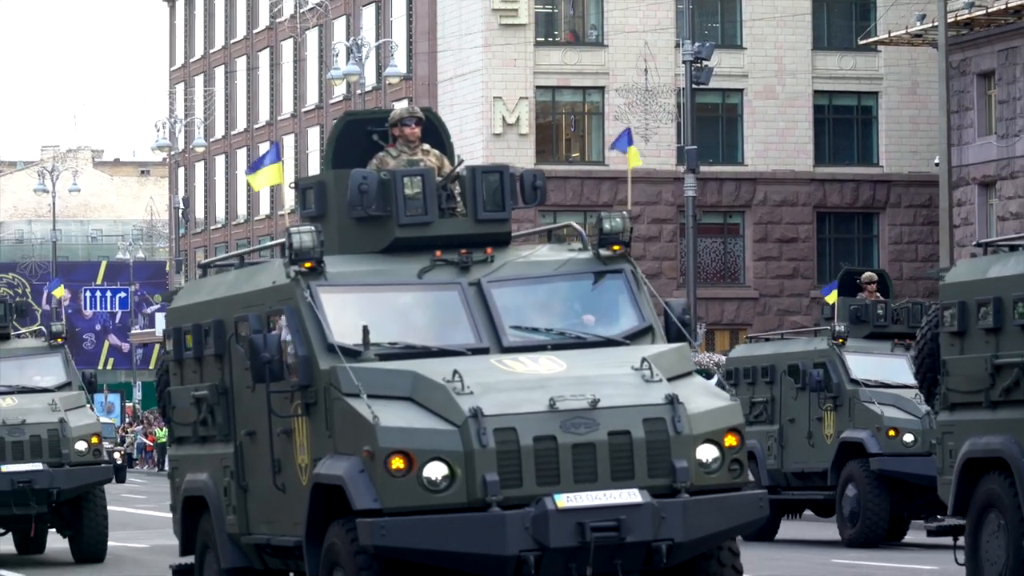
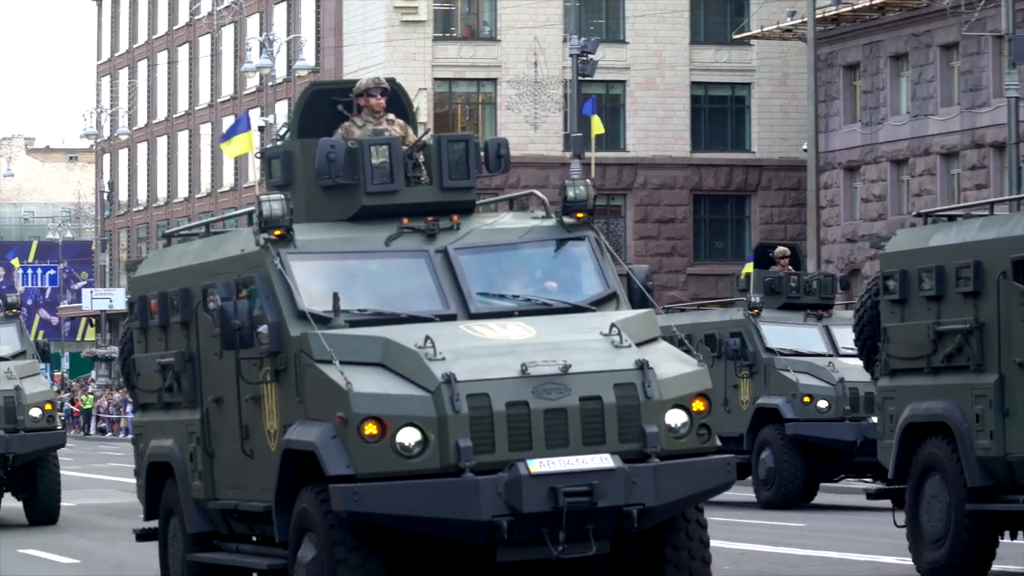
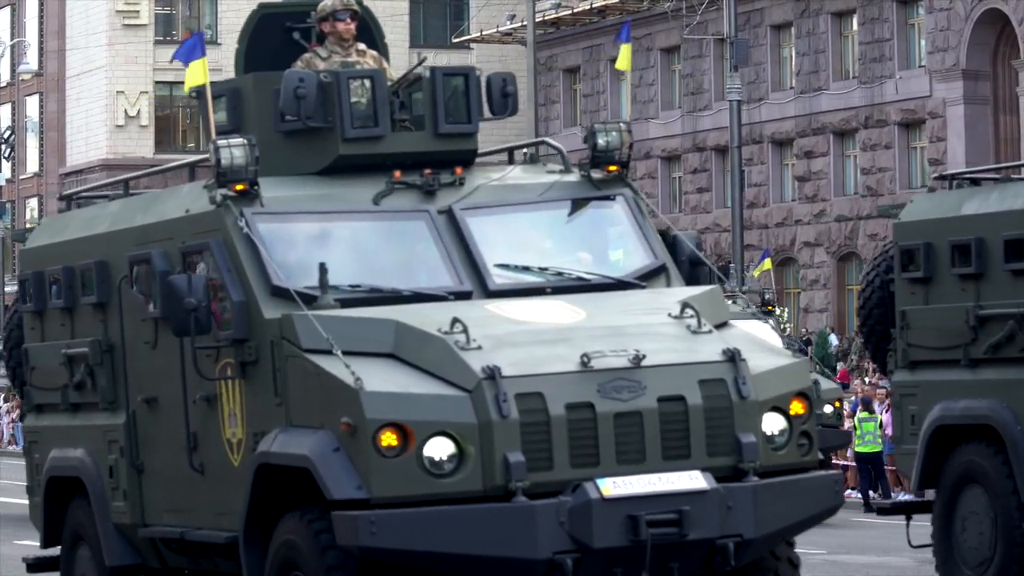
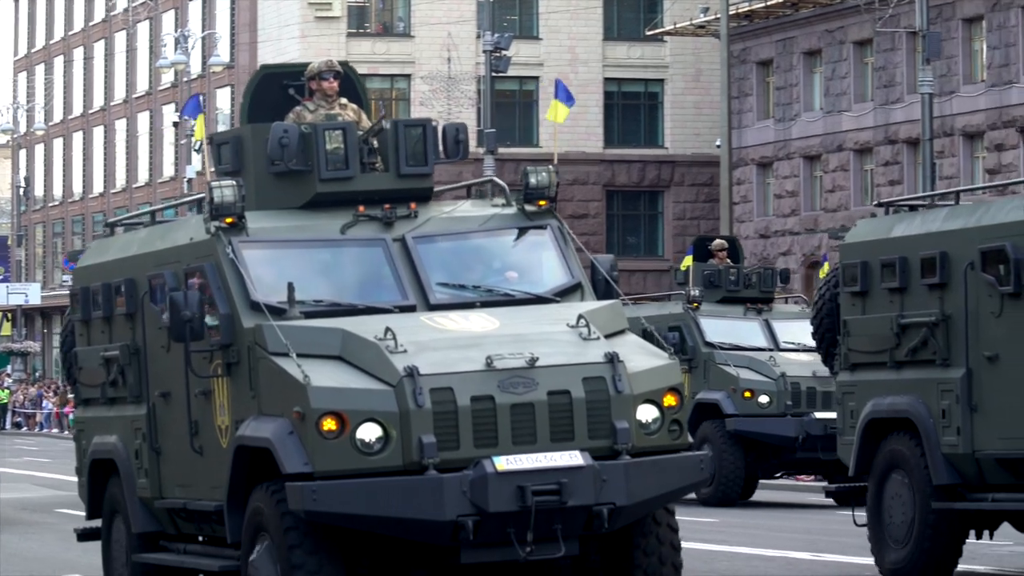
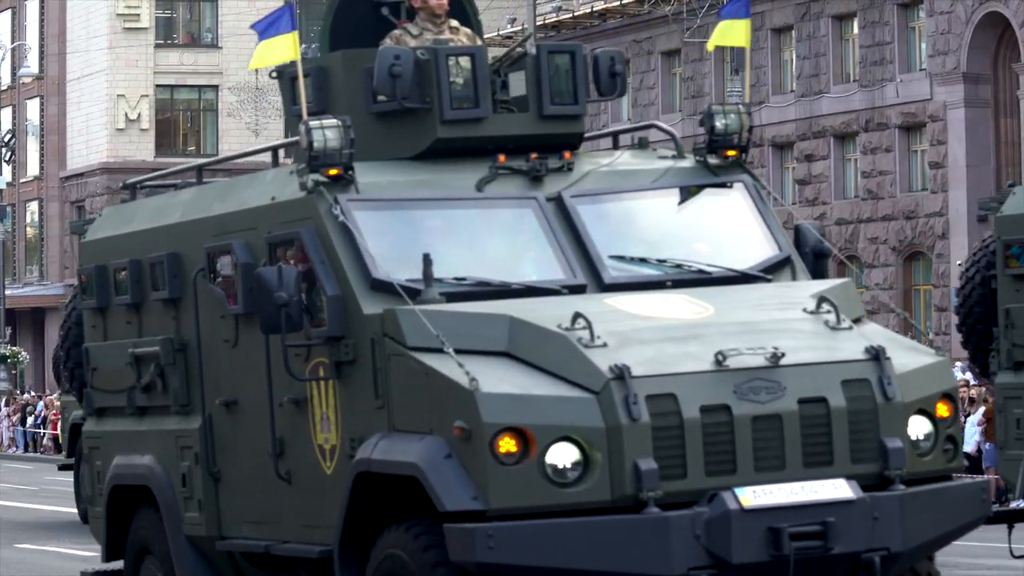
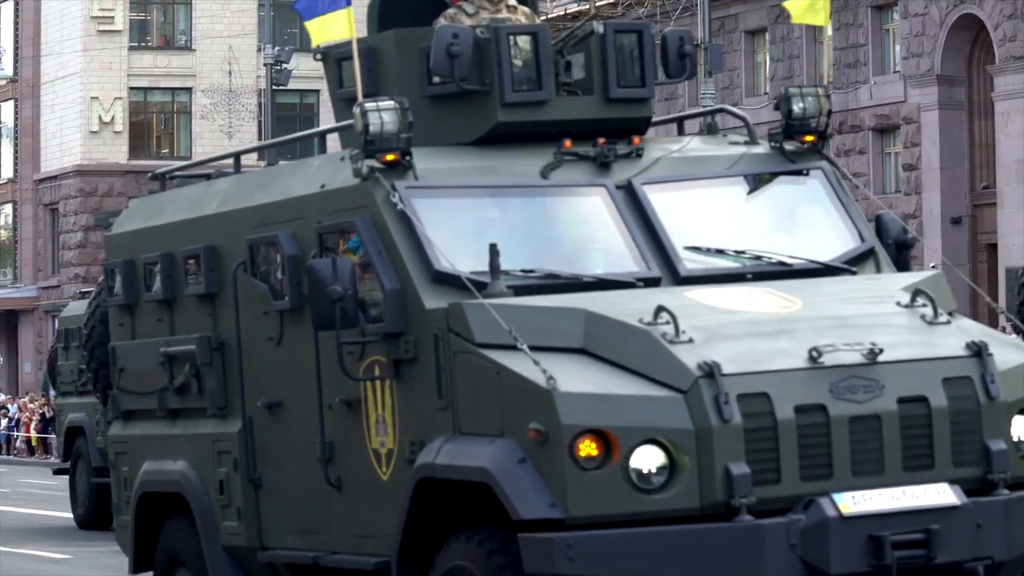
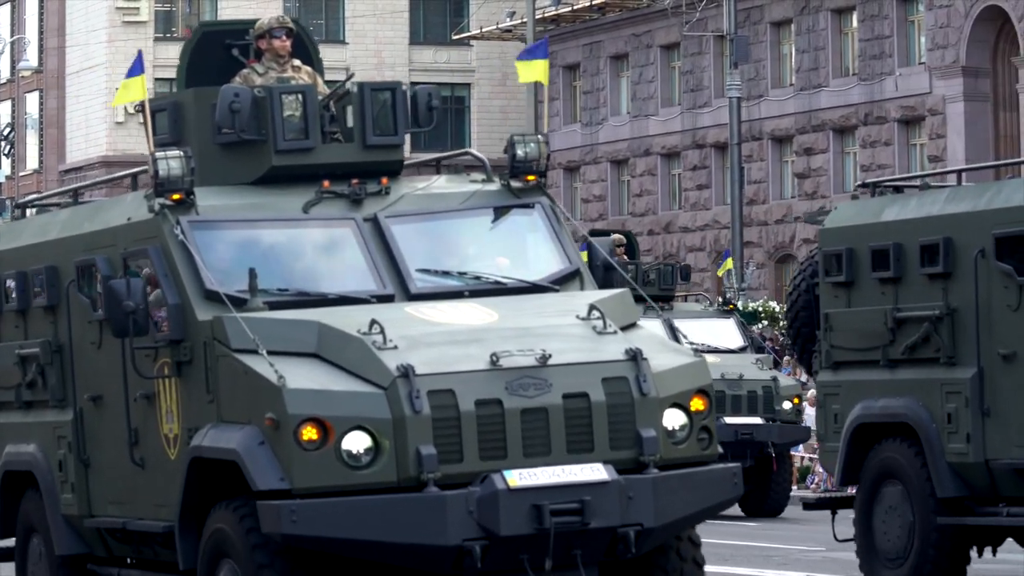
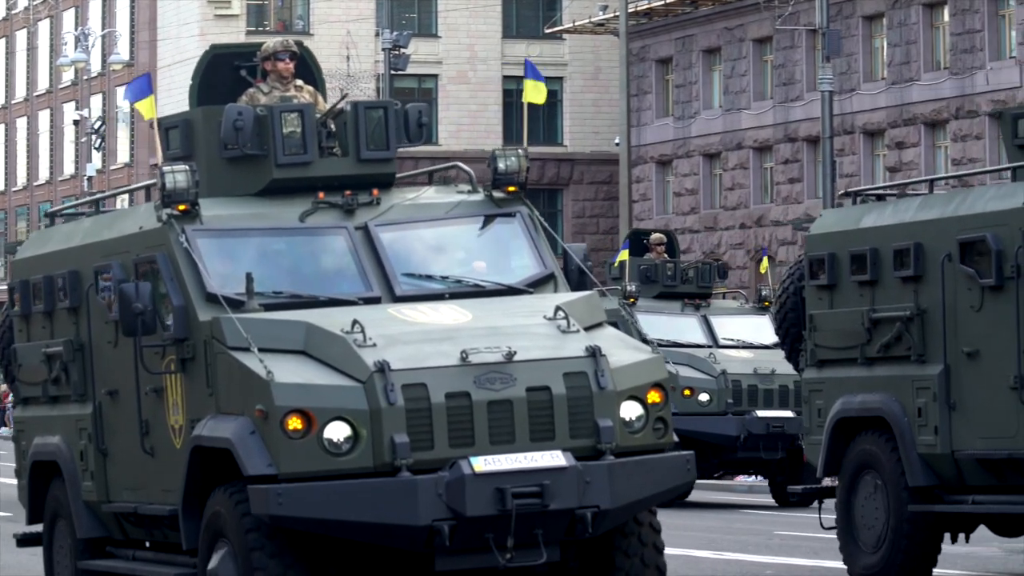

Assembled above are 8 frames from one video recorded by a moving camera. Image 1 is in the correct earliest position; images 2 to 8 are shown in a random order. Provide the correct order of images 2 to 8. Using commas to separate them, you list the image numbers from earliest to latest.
2, 4, 8, 7, 3, 5, 6
